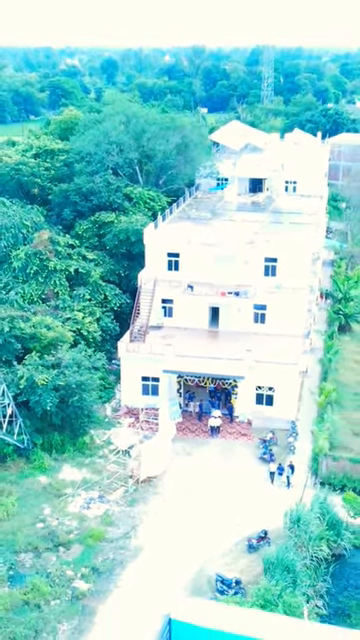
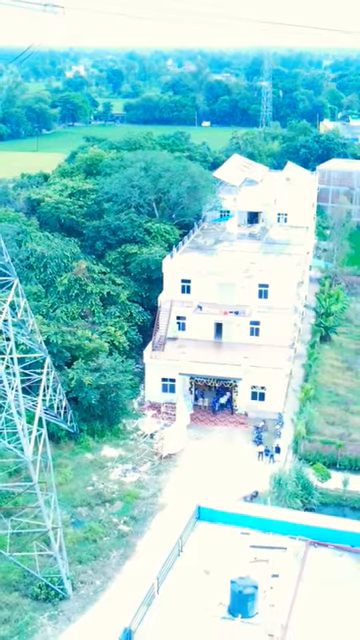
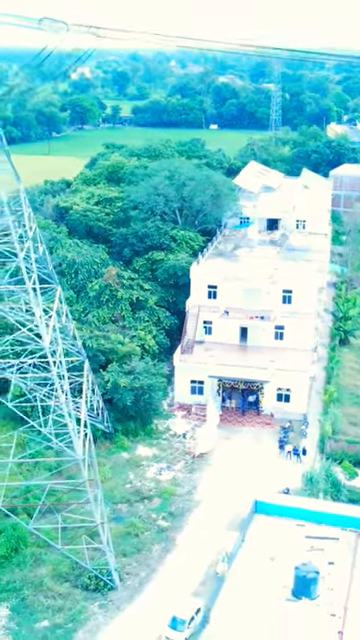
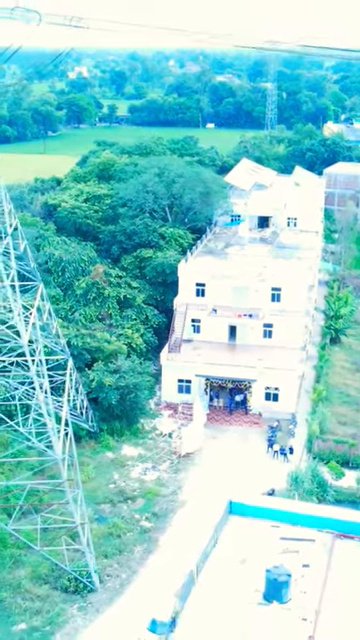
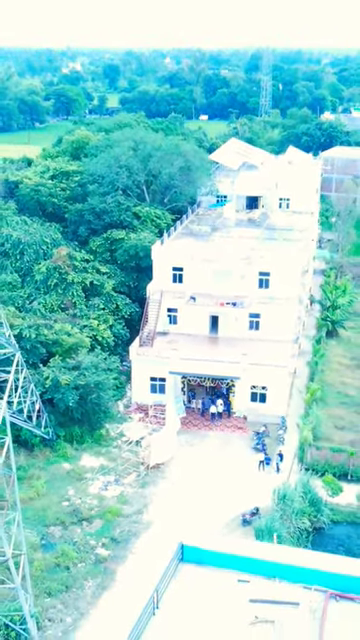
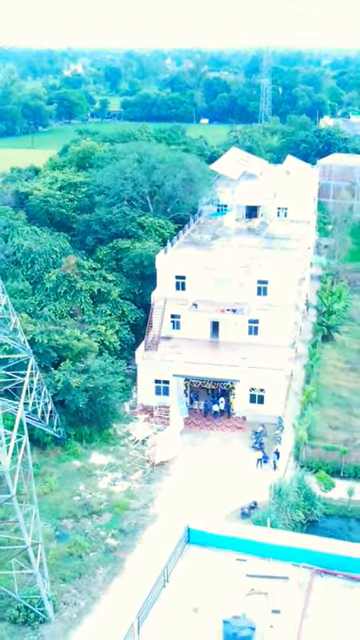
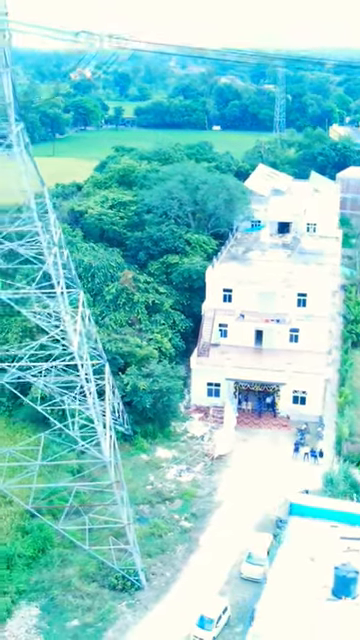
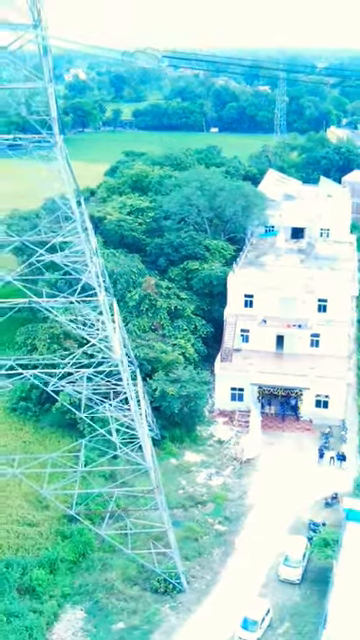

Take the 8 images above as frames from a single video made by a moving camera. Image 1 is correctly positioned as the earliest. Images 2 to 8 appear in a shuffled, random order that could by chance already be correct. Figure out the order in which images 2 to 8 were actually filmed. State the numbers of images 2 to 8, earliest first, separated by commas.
5, 6, 2, 4, 3, 7, 8
